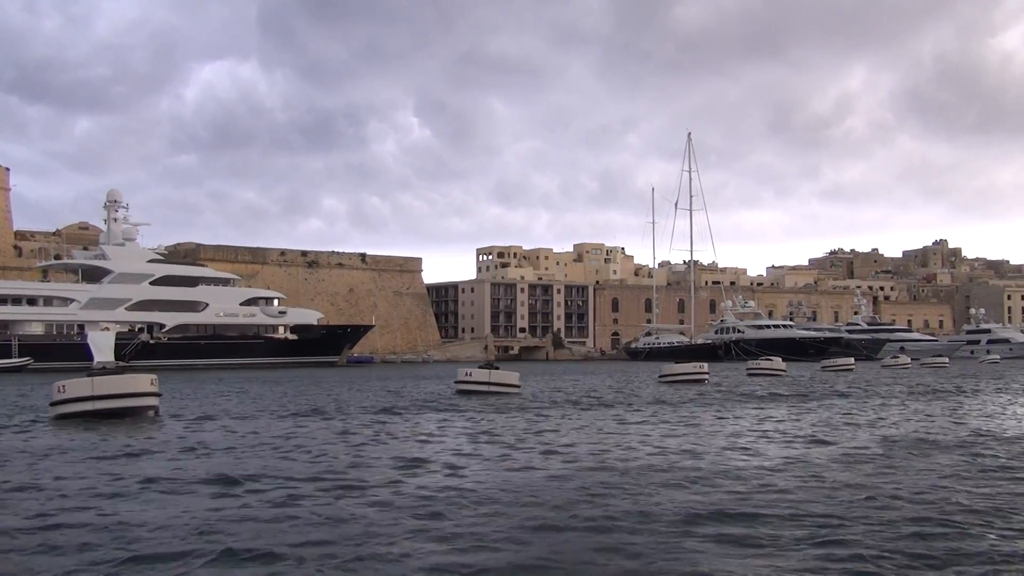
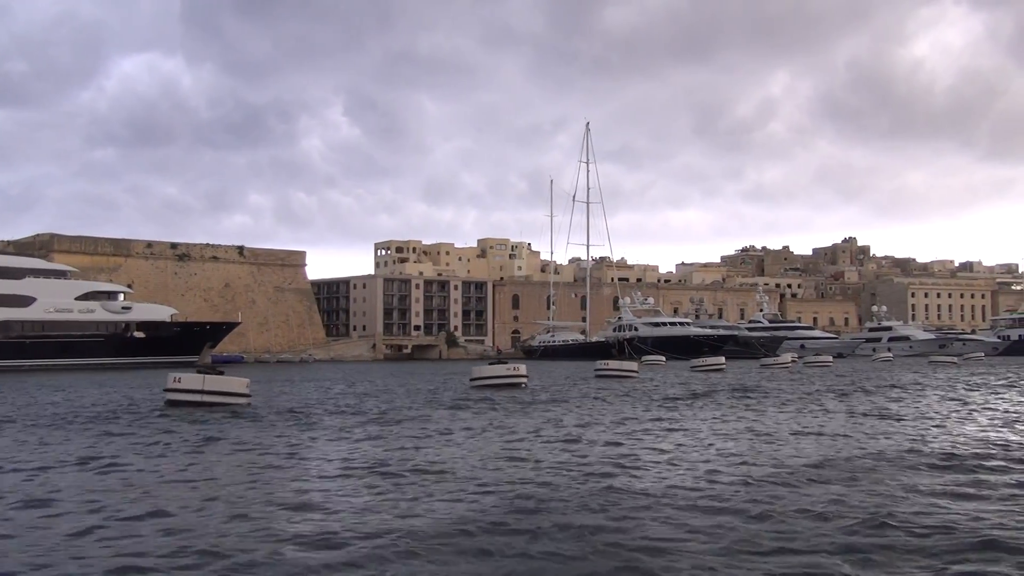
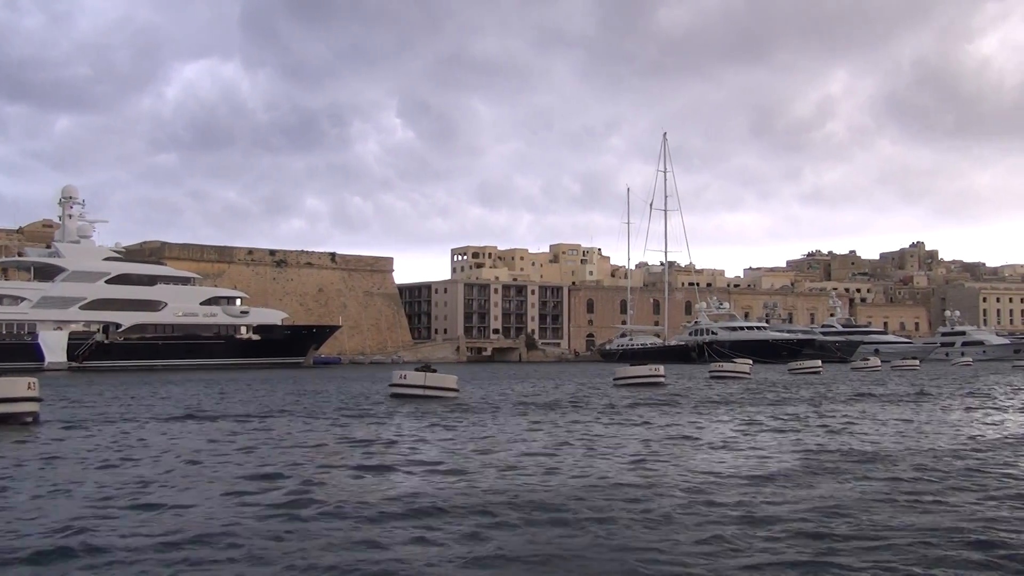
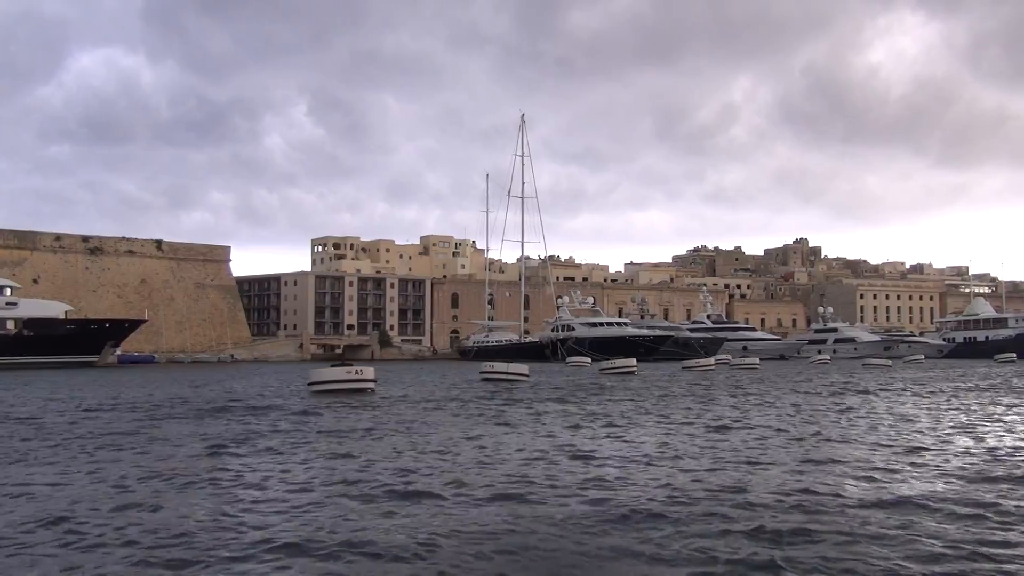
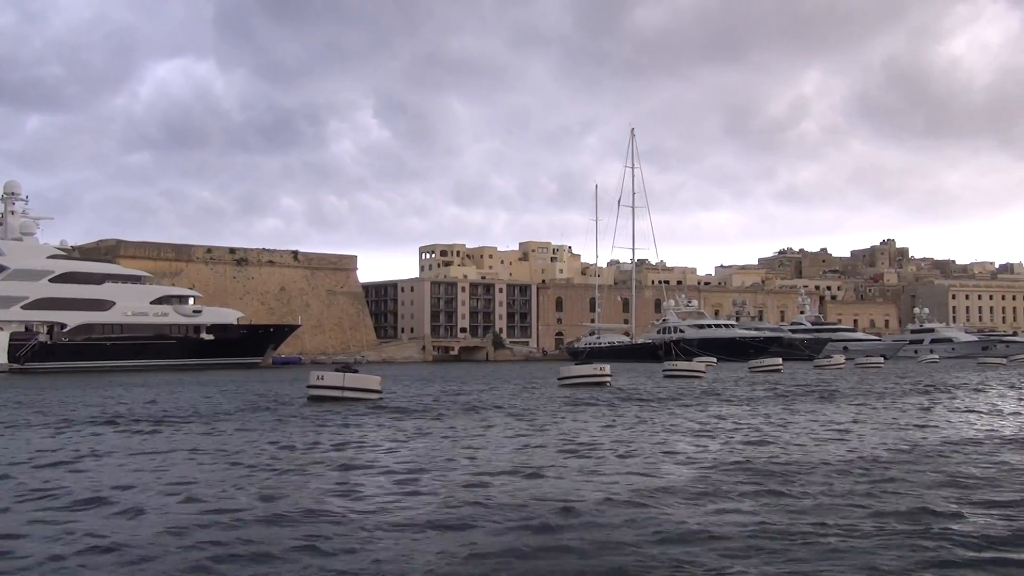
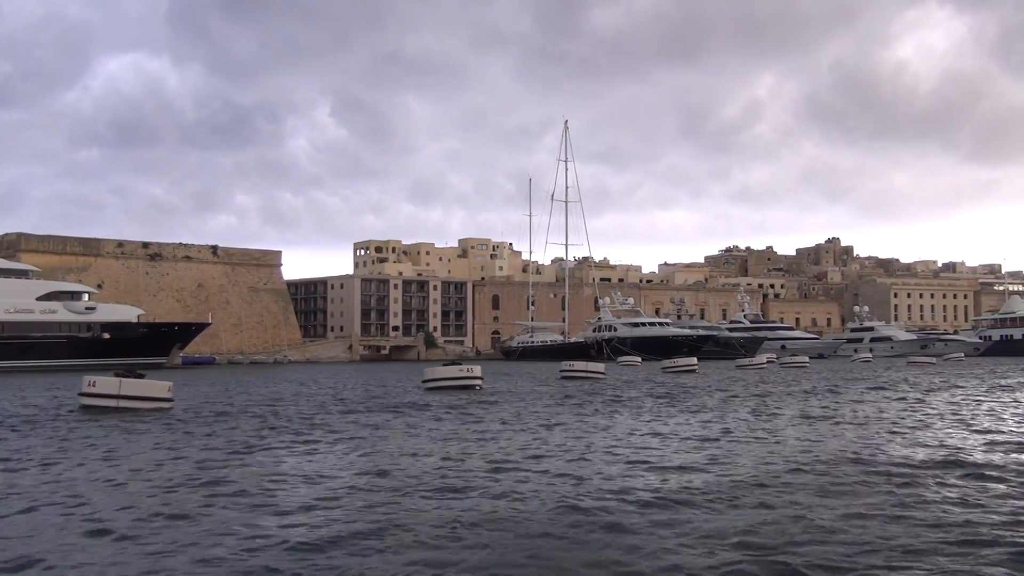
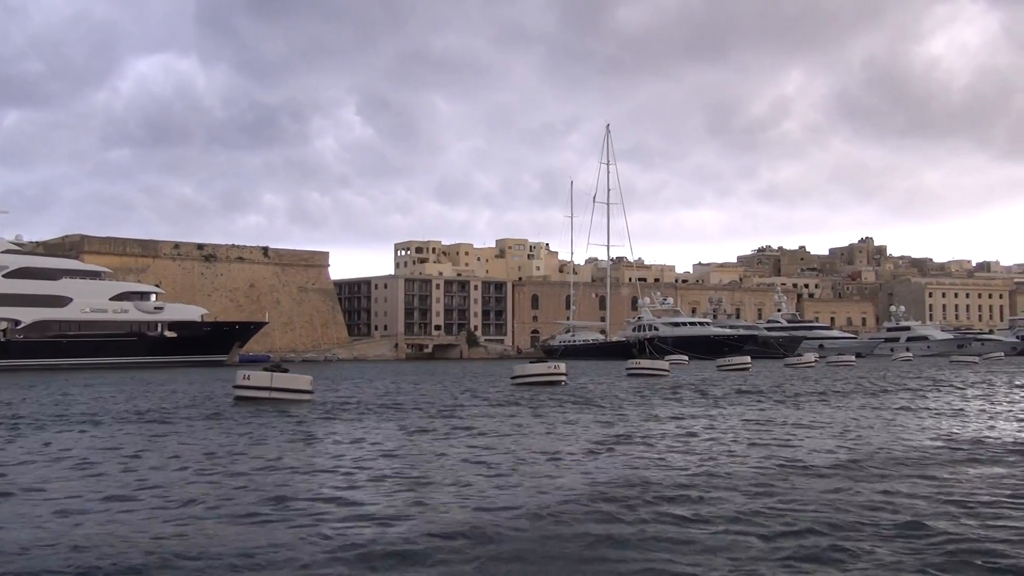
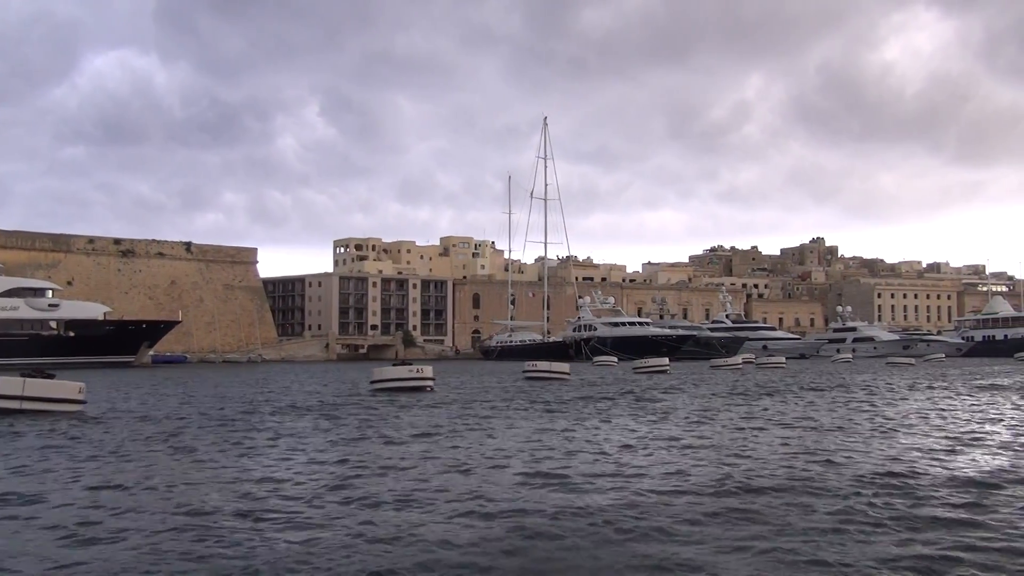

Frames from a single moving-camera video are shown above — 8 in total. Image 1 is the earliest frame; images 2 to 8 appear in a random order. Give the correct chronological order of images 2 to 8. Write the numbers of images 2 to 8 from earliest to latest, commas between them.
3, 5, 7, 2, 6, 8, 4
